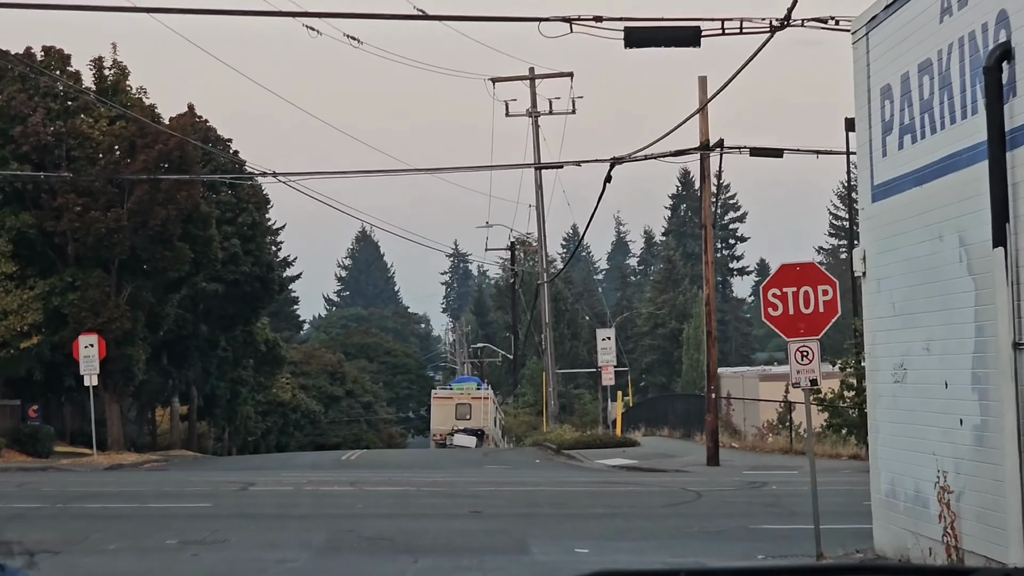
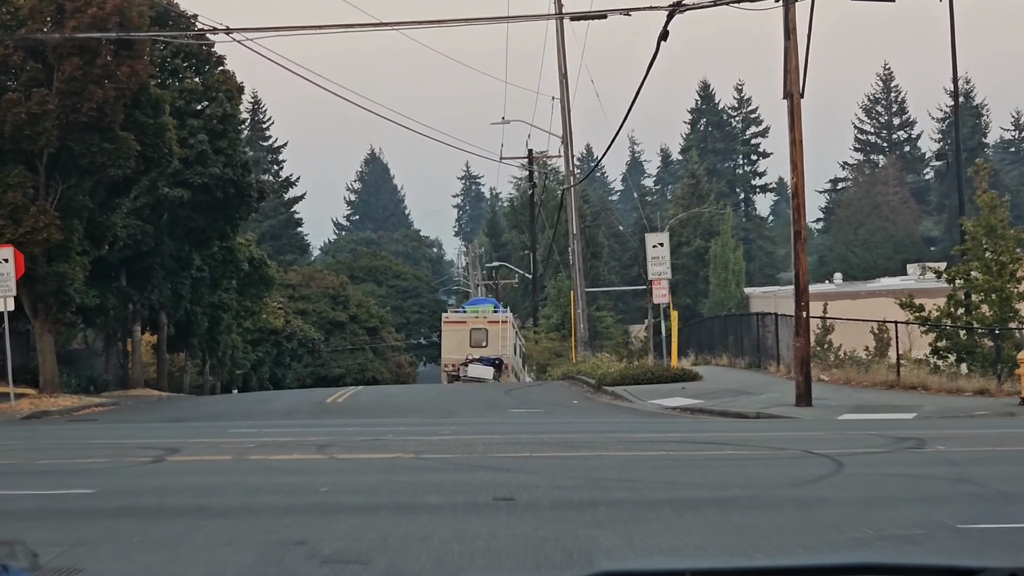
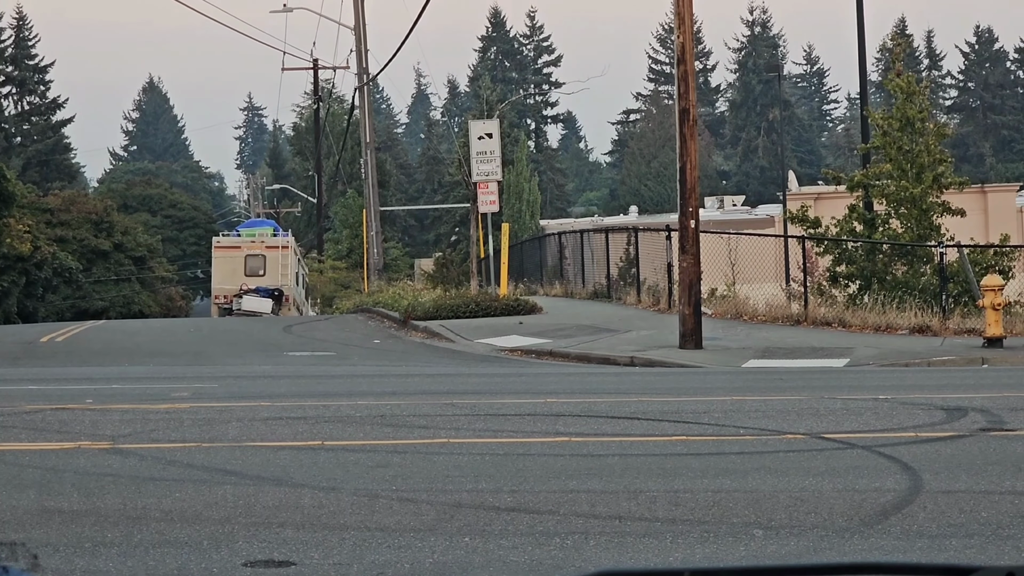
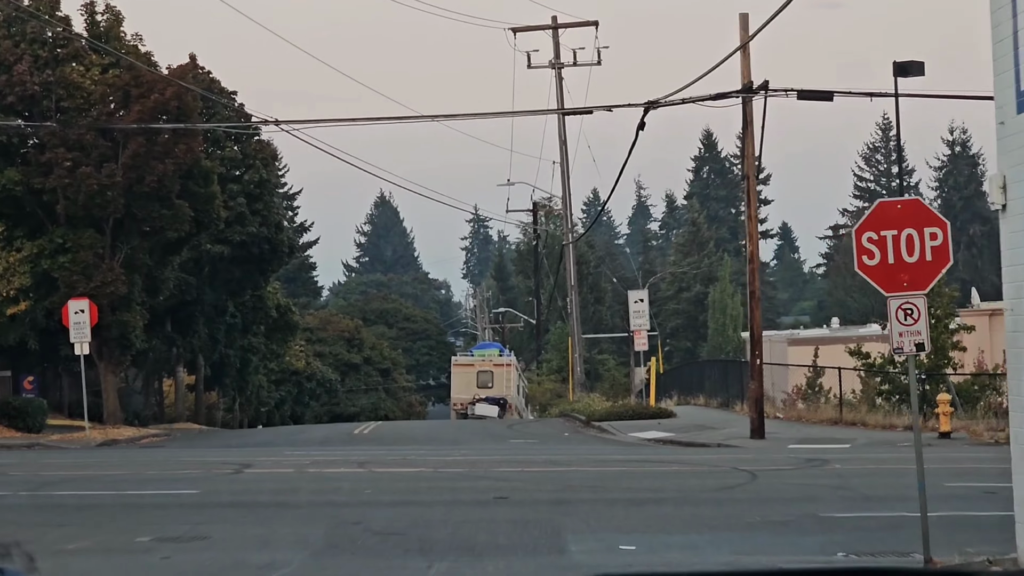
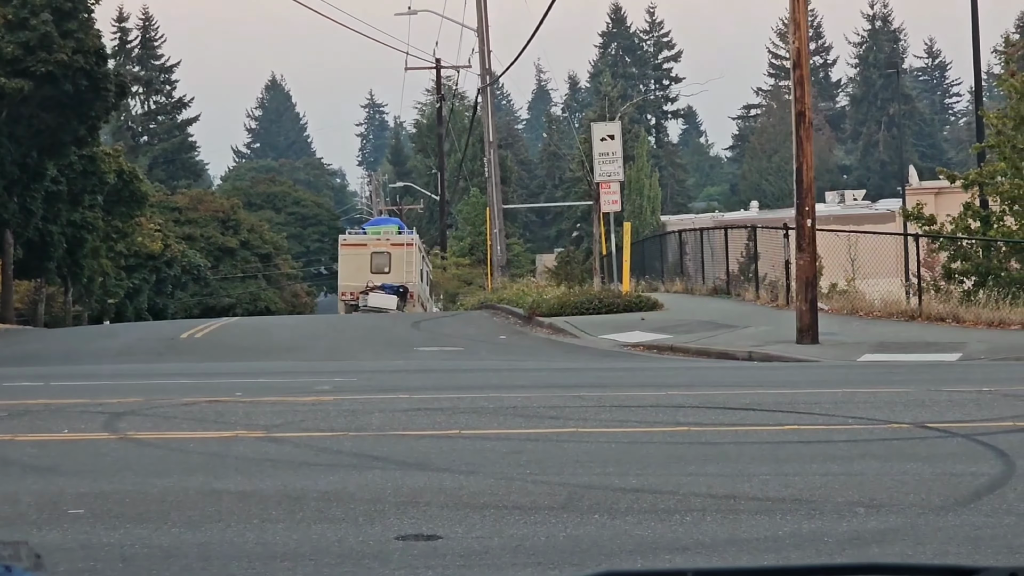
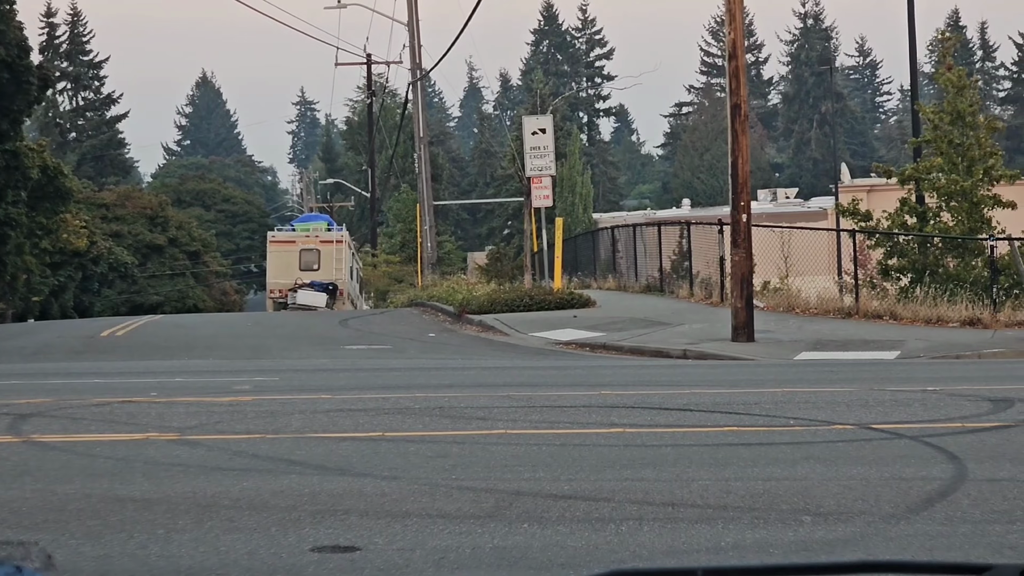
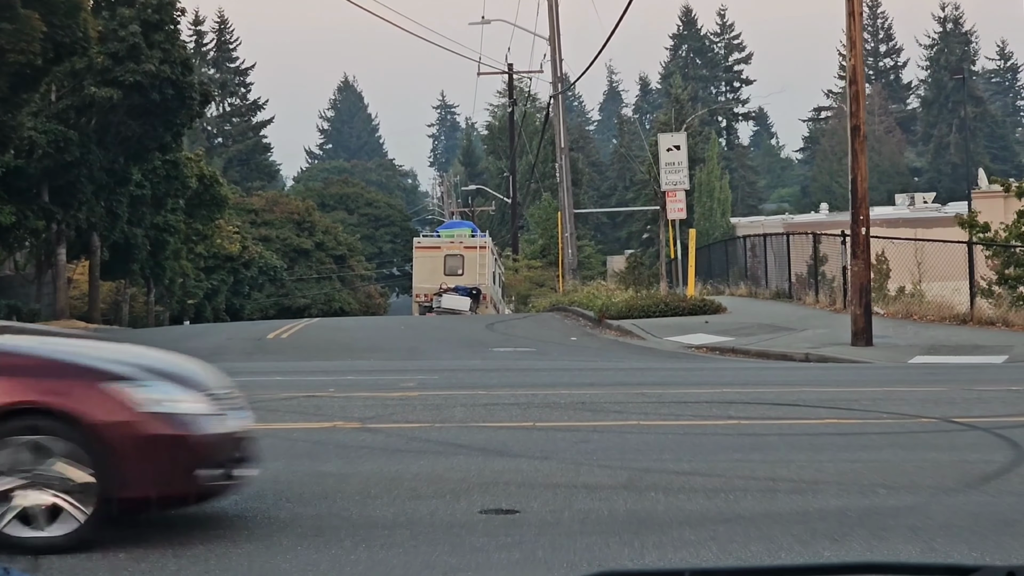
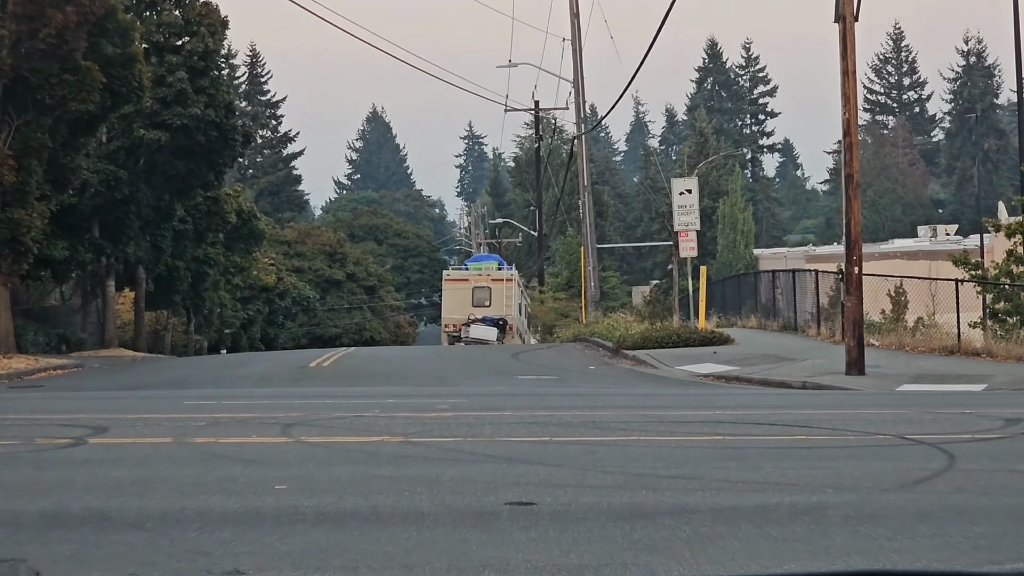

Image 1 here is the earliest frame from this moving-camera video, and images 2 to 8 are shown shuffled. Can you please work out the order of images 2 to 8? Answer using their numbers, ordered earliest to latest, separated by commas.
4, 2, 8, 7, 5, 6, 3
